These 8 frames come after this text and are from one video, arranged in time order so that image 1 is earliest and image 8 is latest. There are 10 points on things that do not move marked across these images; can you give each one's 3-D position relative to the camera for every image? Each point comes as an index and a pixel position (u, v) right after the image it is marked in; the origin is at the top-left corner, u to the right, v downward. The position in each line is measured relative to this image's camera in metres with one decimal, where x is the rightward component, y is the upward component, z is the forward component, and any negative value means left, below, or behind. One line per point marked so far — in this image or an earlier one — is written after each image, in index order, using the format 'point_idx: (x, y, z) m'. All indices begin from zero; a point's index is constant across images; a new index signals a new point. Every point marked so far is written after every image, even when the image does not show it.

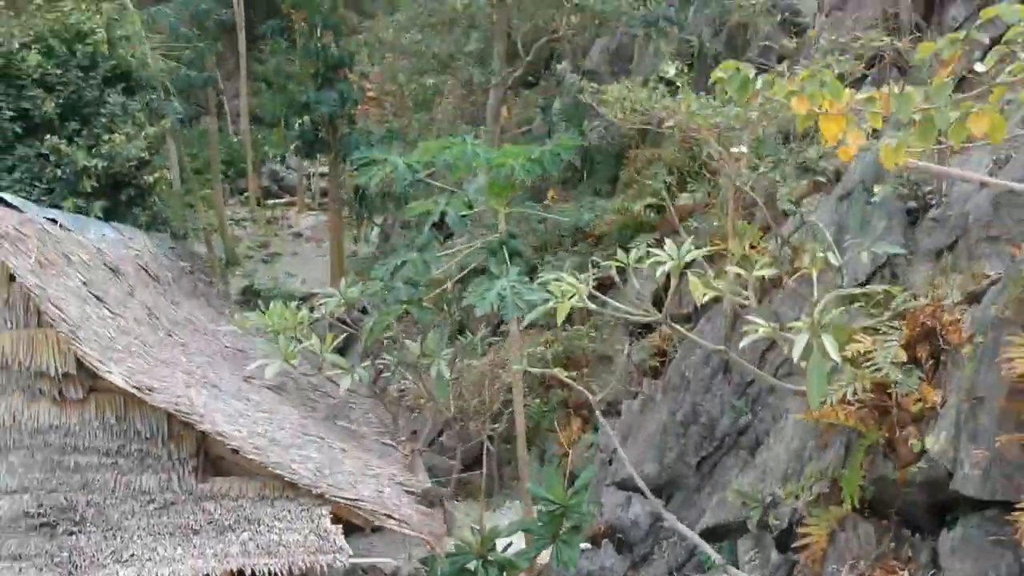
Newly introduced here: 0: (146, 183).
0: (-1.5, +0.4, +4.2) m
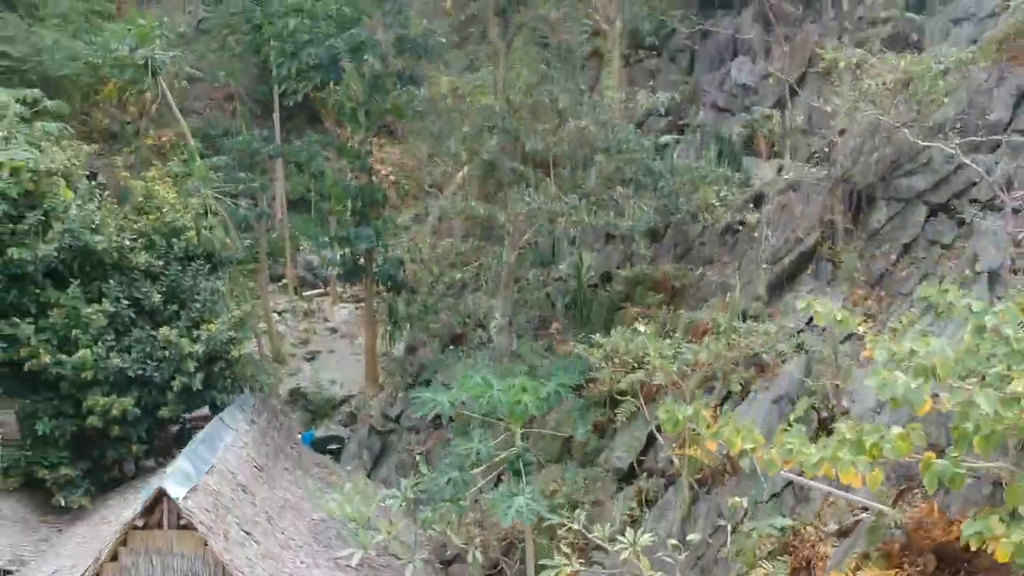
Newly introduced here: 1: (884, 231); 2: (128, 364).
0: (-1.5, -0.4, +5.2) m
1: (+1.9, +0.3, +5.2) m
2: (-1.9, -0.4, +4.9) m
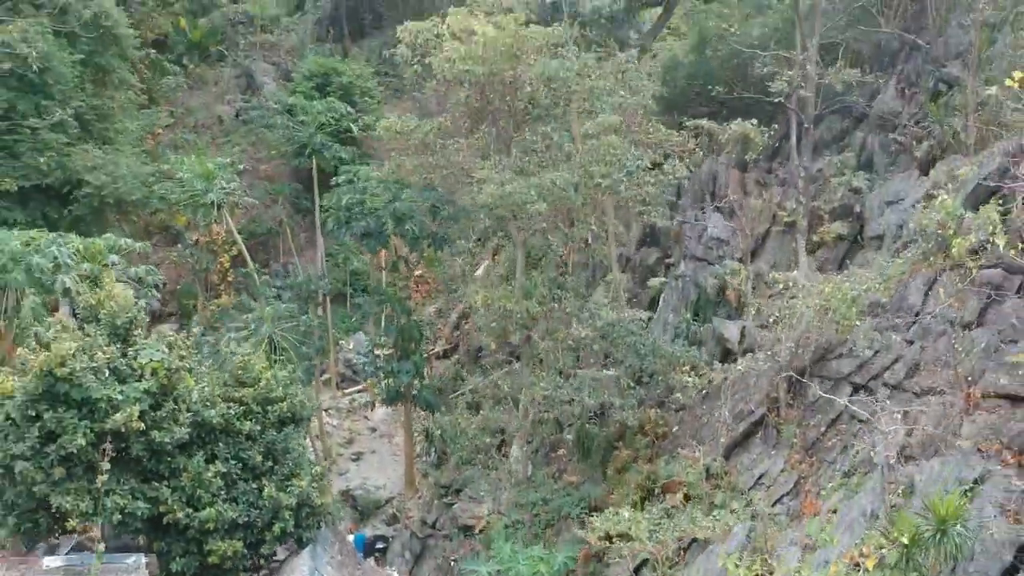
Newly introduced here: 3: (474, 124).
0: (-1.3, -1.4, +6.8) m
1: (+2.0, -0.8, +6.7) m
2: (-1.7, -1.4, +6.4) m
3: (-0.3, +1.1, +6.9) m
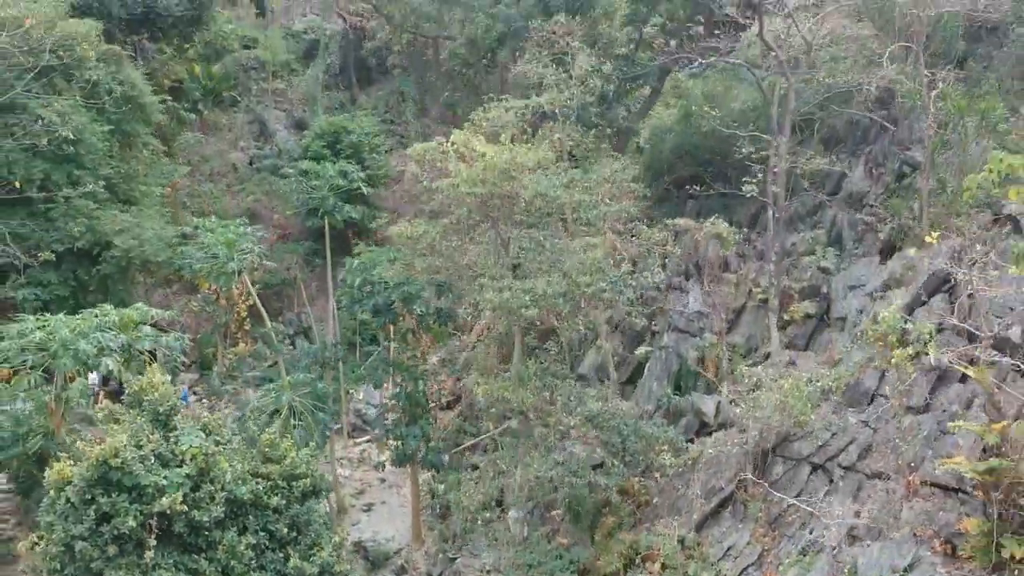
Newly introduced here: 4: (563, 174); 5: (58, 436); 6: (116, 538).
0: (-1.4, -2.1, +7.6) m
1: (+2.0, -1.4, +7.5) m
2: (-1.8, -2.1, +7.2) m
3: (-0.3, +0.4, +7.7) m
4: (+0.4, +0.8, +7.8) m
5: (-3.8, -1.2, +8.4) m
6: (-2.7, -1.7, +6.8) m
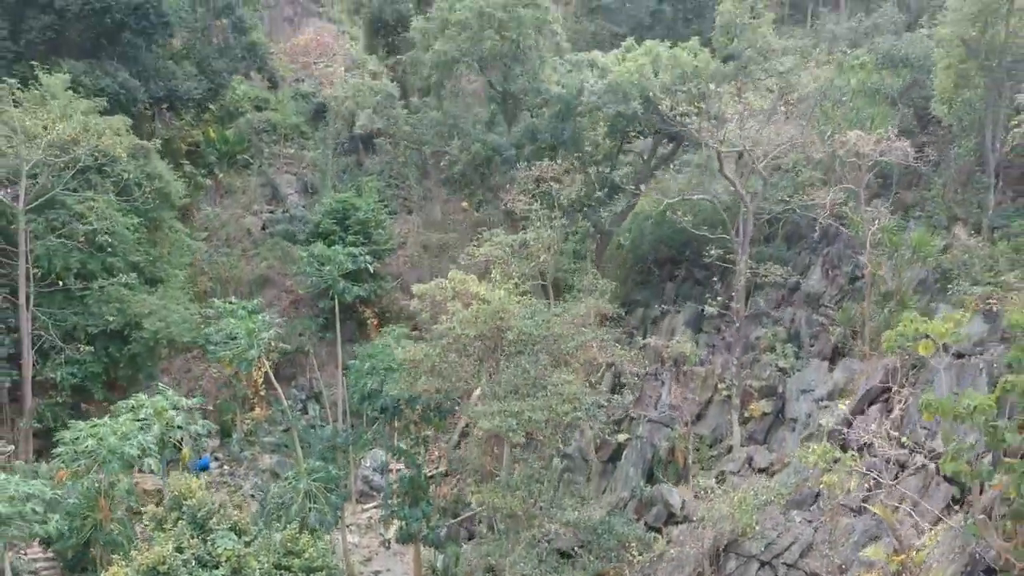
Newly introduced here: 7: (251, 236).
0: (-1.5, -3.2, +8.8) m
1: (+1.9, -2.5, +8.7) m
2: (-1.9, -3.2, +8.4) m
3: (-0.4, -0.6, +8.9) m
4: (+0.3, -0.2, +9.0) m
5: (-3.9, -2.3, +9.6) m
6: (-2.8, -2.7, +8.0) m
7: (-4.7, +0.9, +18.0) m
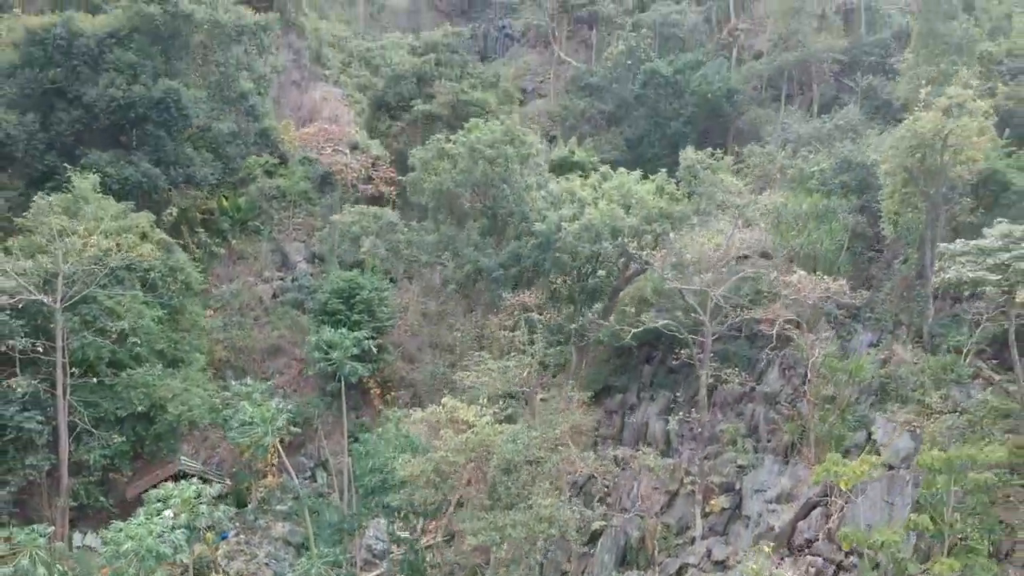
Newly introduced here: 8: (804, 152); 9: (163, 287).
0: (-1.6, -4.4, +10.1) m
1: (+1.8, -3.8, +10.0) m
2: (-2.0, -4.4, +9.8) m
3: (-0.5, -1.9, +10.2) m
4: (+0.2, -1.5, +10.3) m
5: (-4.0, -3.5, +10.9) m
6: (-2.9, -4.0, +9.3) m
7: (-4.8, -0.3, +19.4) m
8: (+4.5, +2.1, +15.3) m
9: (-5.3, +0.1, +15.1) m
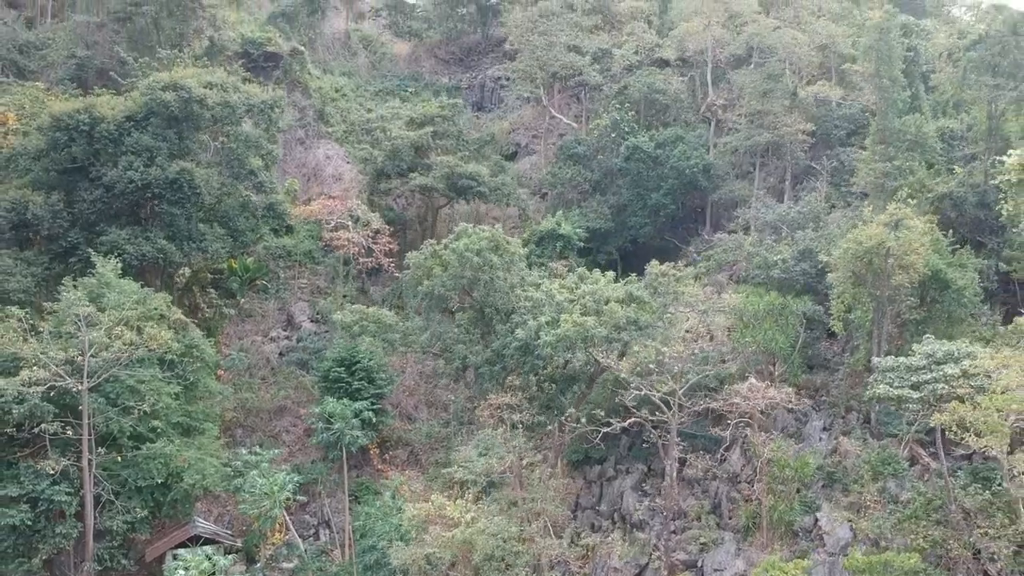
0: (-1.8, -5.7, +11.5) m
1: (+1.6, -5.0, +11.3) m
2: (-2.2, -5.7, +11.1) m
3: (-0.7, -3.2, +11.5) m
4: (0.0, -2.7, +11.6) m
5: (-4.2, -4.8, +12.2) m
6: (-3.2, -5.3, +10.7) m
7: (-5.0, -1.6, +20.7) m
8: (+4.3, +0.8, +16.6) m
9: (-5.5, -1.2, +16.4) m
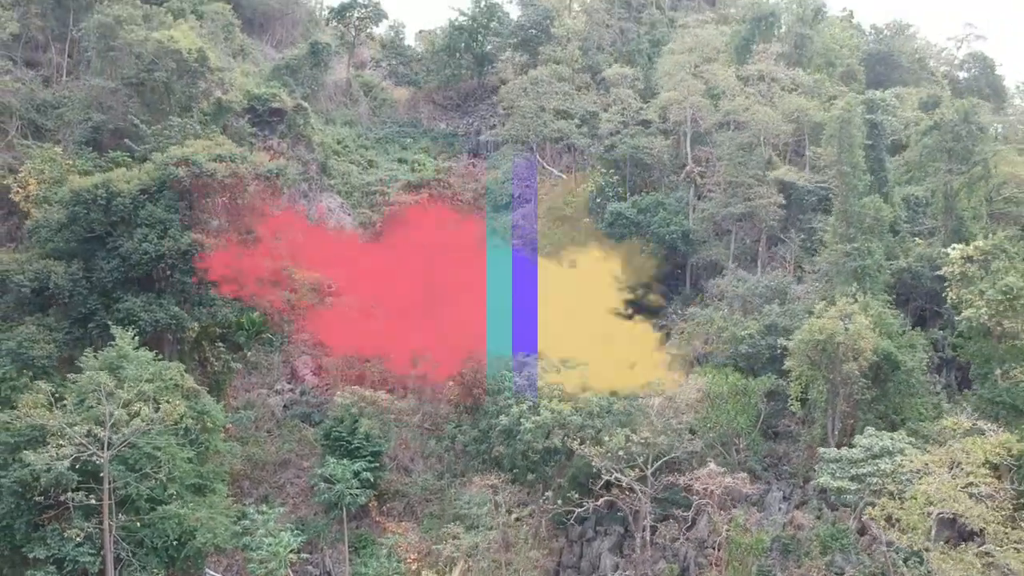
0: (-2.1, -6.9, +12.7) m
1: (+1.3, -6.3, +12.6) m
2: (-2.5, -6.9, +12.4) m
3: (-1.0, -4.4, +12.8) m
4: (-0.3, -4.0, +12.9) m
5: (-4.5, -6.0, +13.5) m
6: (-3.4, -6.5, +12.0) m
7: (-5.2, -2.8, +22.0) m
8: (+4.0, -0.4, +17.9) m
9: (-5.7, -2.5, +17.7) m
